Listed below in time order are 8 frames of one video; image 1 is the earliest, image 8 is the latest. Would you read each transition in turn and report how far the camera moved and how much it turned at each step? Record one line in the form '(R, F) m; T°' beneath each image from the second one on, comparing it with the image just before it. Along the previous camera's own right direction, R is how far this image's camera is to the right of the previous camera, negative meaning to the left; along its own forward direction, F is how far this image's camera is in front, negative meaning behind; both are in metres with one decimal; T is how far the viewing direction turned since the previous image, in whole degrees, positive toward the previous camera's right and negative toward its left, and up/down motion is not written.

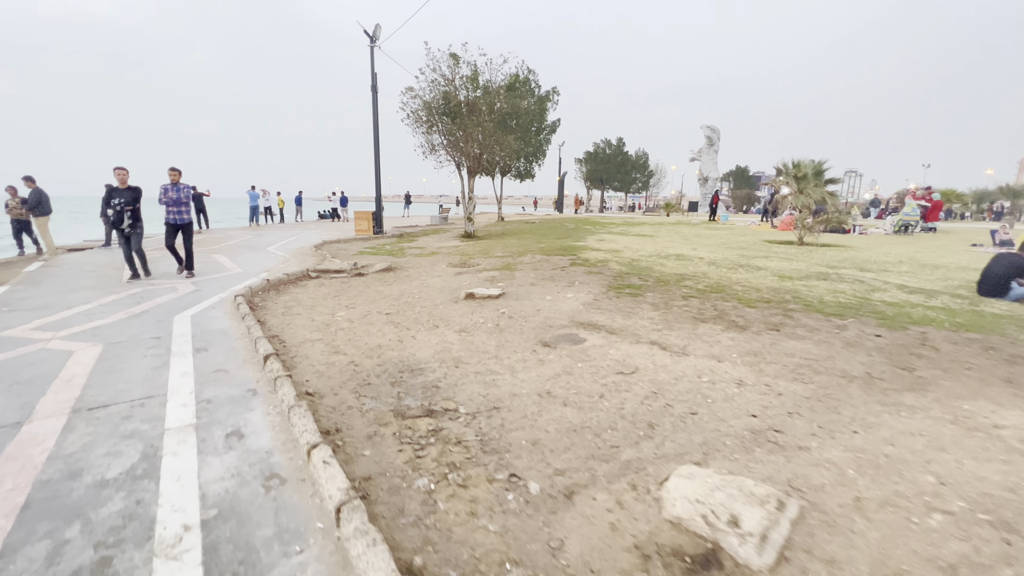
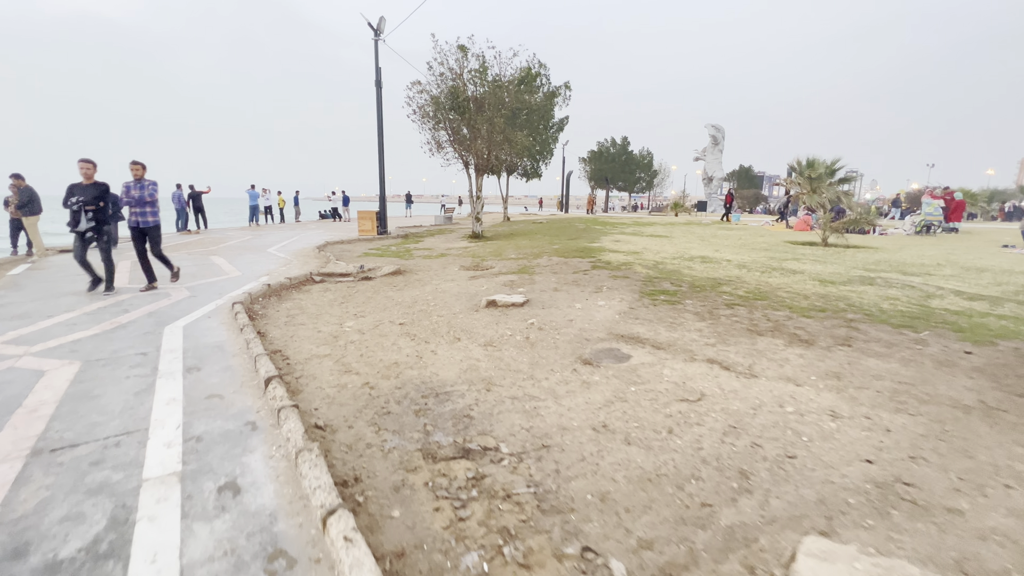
(-0.3, +0.6) m; 0°
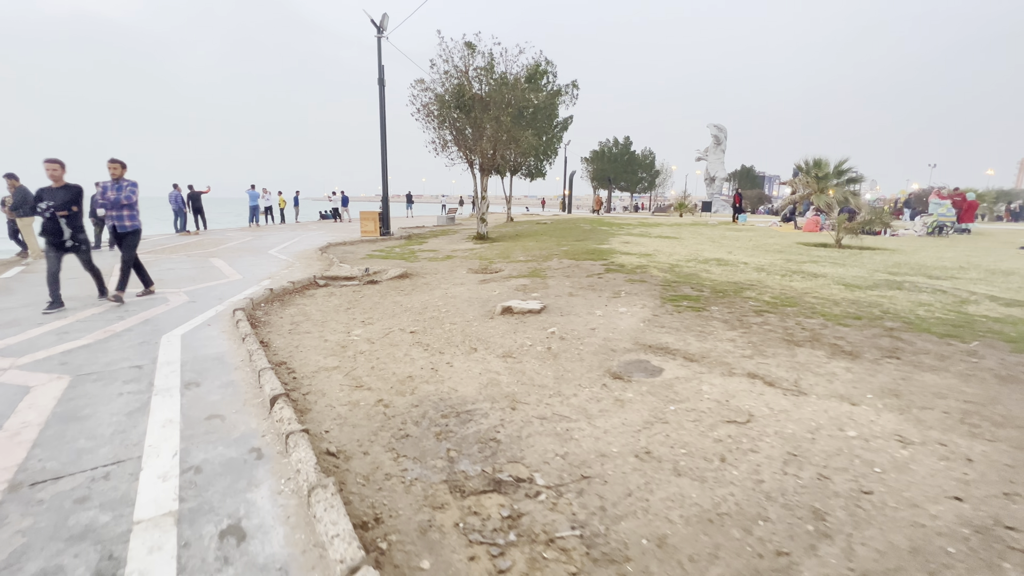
(-0.2, +0.3) m; 0°
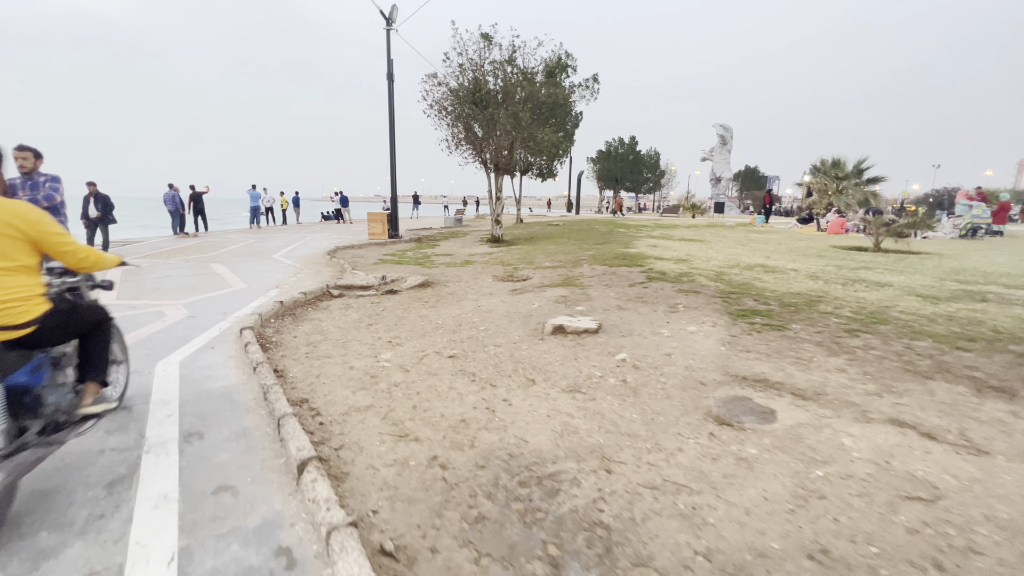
(-0.6, +0.8) m; 0°
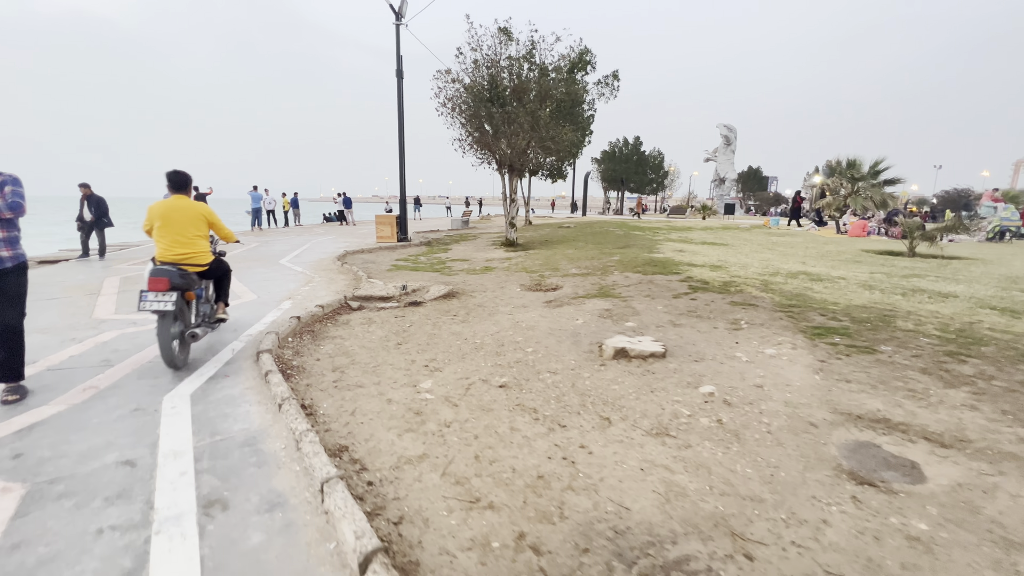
(-0.5, +0.6) m; 0°
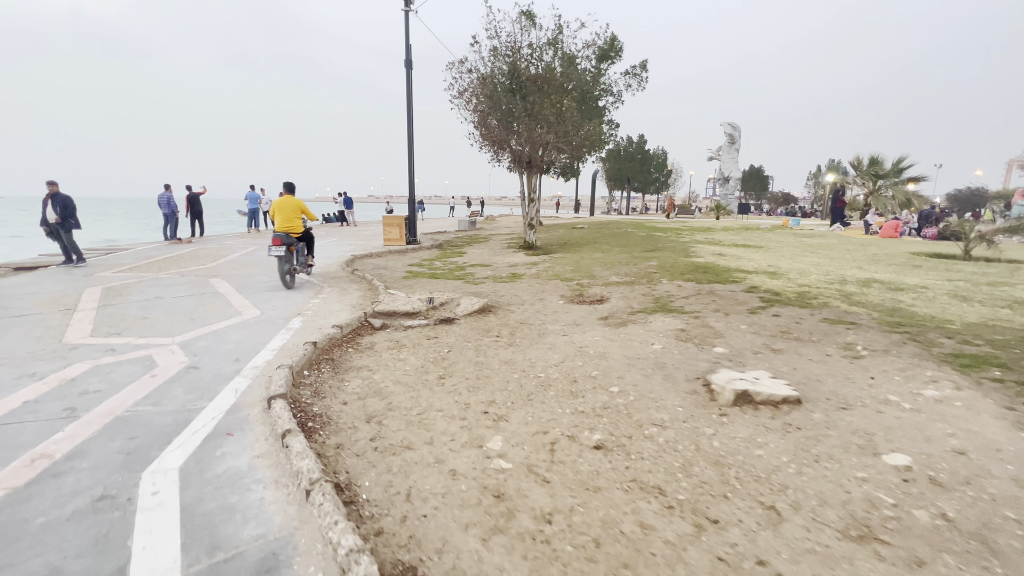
(-0.7, +1.0) m; 0°
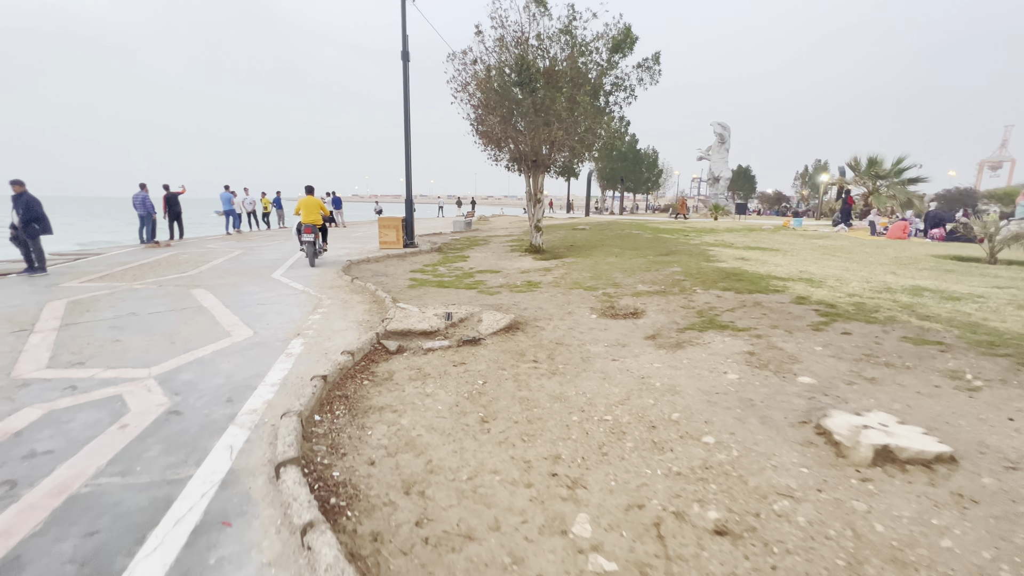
(-0.5, +0.7) m; +2°
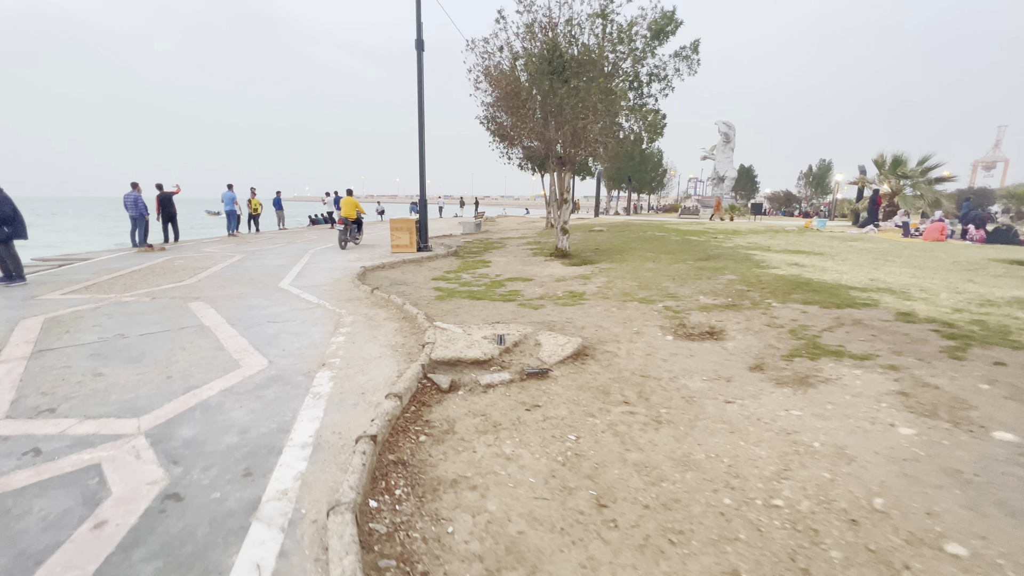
(-0.7, +0.9) m; 0°
